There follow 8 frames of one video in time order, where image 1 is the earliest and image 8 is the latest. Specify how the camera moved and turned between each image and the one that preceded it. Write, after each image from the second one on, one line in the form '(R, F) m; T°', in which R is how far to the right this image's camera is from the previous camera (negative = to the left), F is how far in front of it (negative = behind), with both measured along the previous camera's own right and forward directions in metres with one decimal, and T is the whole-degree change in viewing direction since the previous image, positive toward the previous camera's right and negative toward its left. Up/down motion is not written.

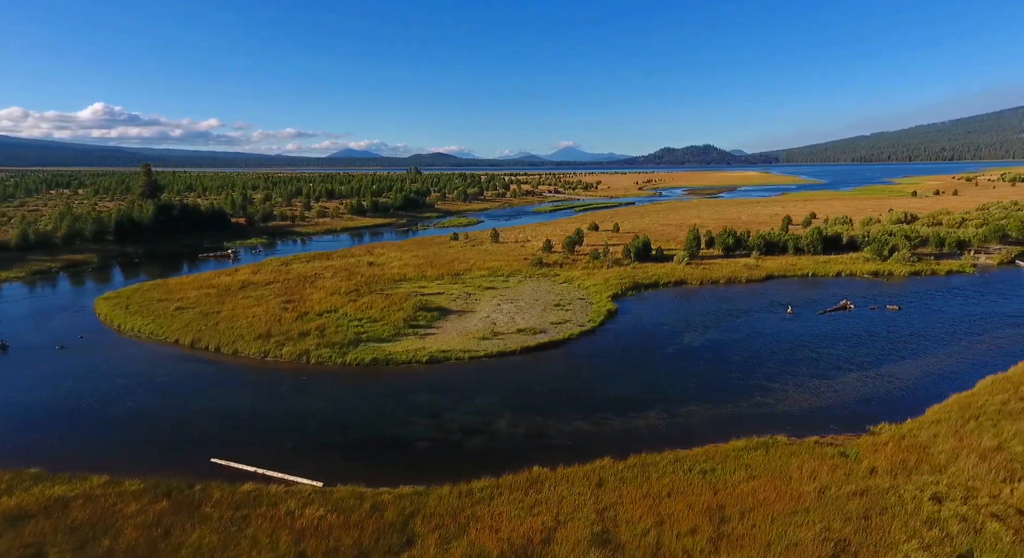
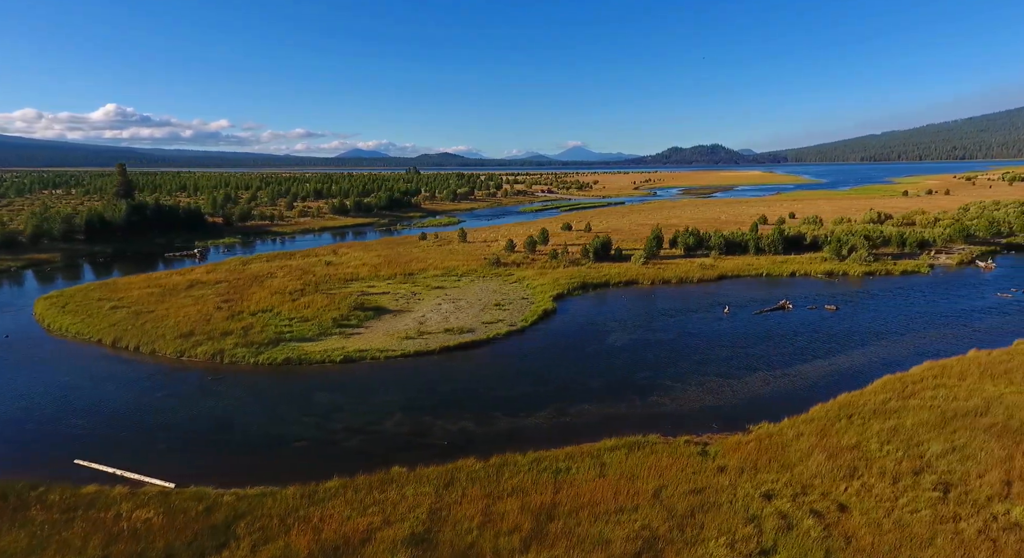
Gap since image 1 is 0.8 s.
(+3.2, -0.1) m; +1°
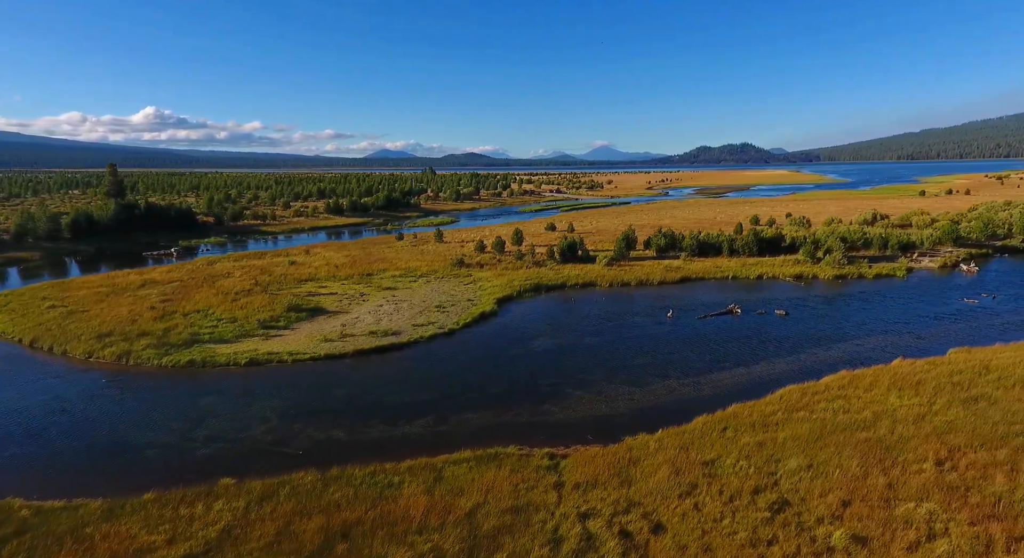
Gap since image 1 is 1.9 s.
(+3.9, +0.6) m; -1°
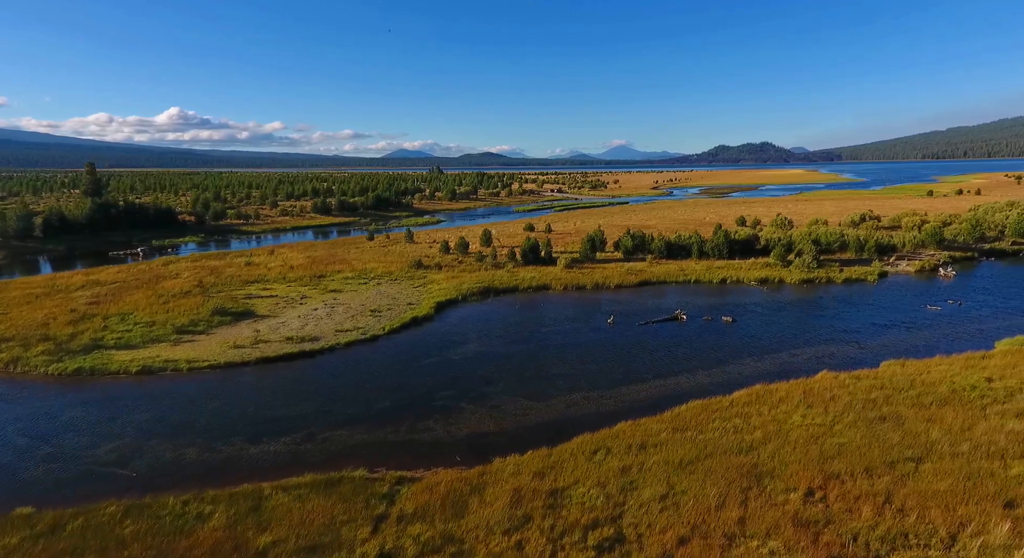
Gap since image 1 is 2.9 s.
(+3.6, +1.1) m; 0°
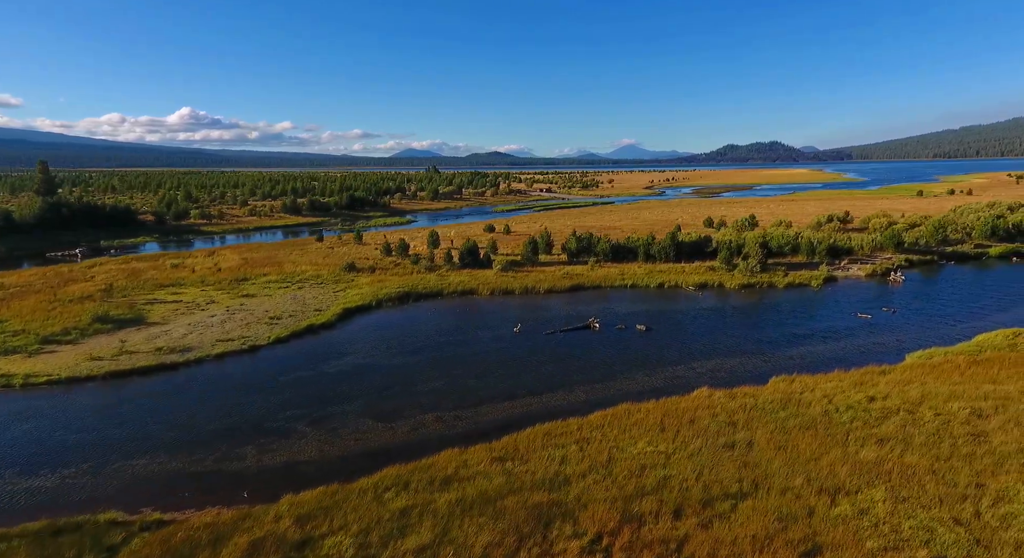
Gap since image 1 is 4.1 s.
(+4.5, +1.4) m; +1°
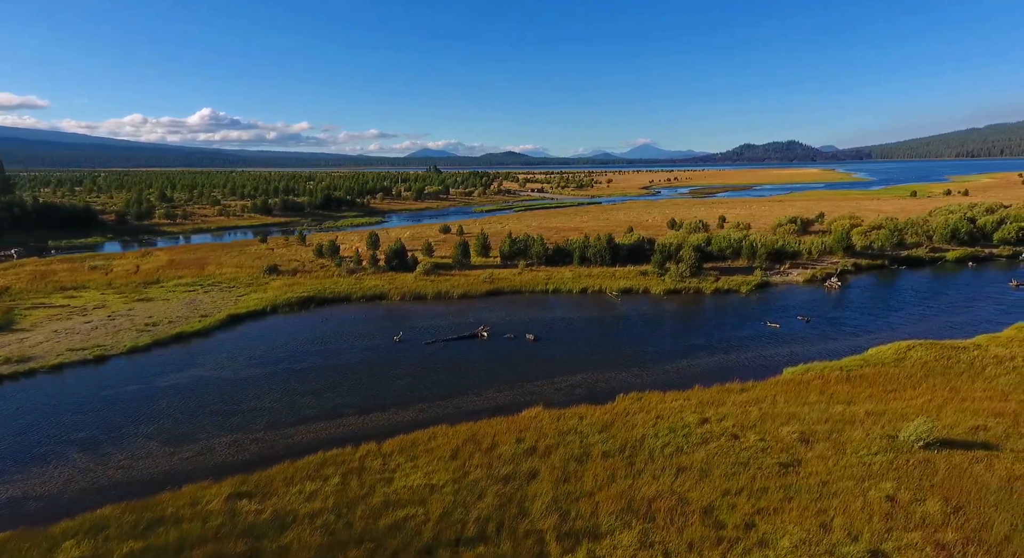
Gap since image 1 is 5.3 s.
(+5.6, +1.3) m; +1°
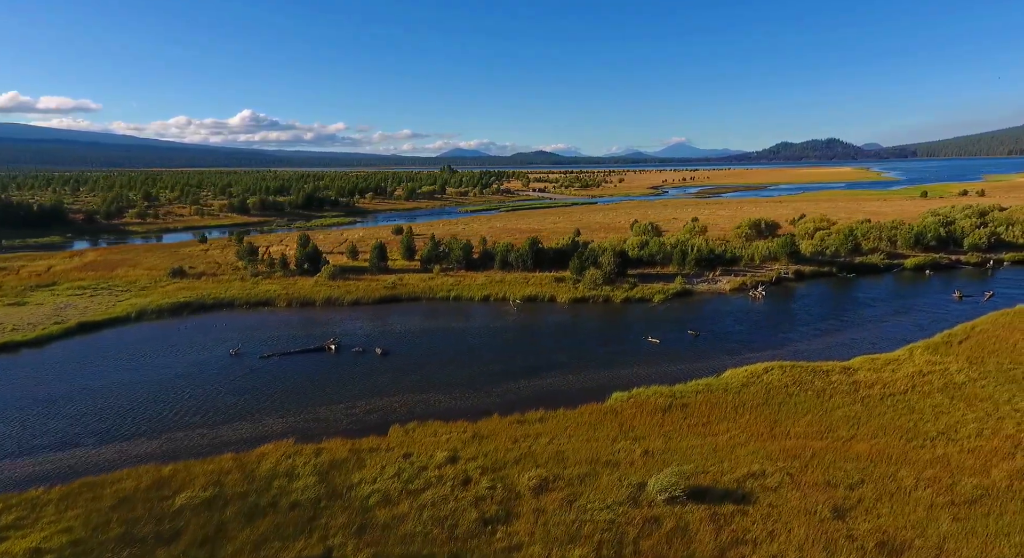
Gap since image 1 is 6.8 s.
(+7.4, +2.0) m; -1°
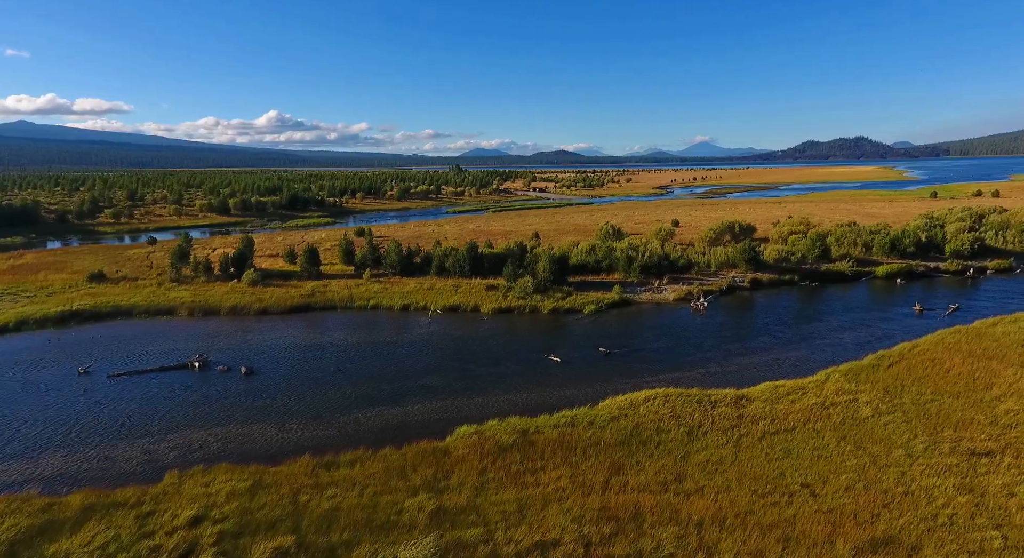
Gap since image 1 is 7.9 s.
(+5.4, +2.4) m; 0°
